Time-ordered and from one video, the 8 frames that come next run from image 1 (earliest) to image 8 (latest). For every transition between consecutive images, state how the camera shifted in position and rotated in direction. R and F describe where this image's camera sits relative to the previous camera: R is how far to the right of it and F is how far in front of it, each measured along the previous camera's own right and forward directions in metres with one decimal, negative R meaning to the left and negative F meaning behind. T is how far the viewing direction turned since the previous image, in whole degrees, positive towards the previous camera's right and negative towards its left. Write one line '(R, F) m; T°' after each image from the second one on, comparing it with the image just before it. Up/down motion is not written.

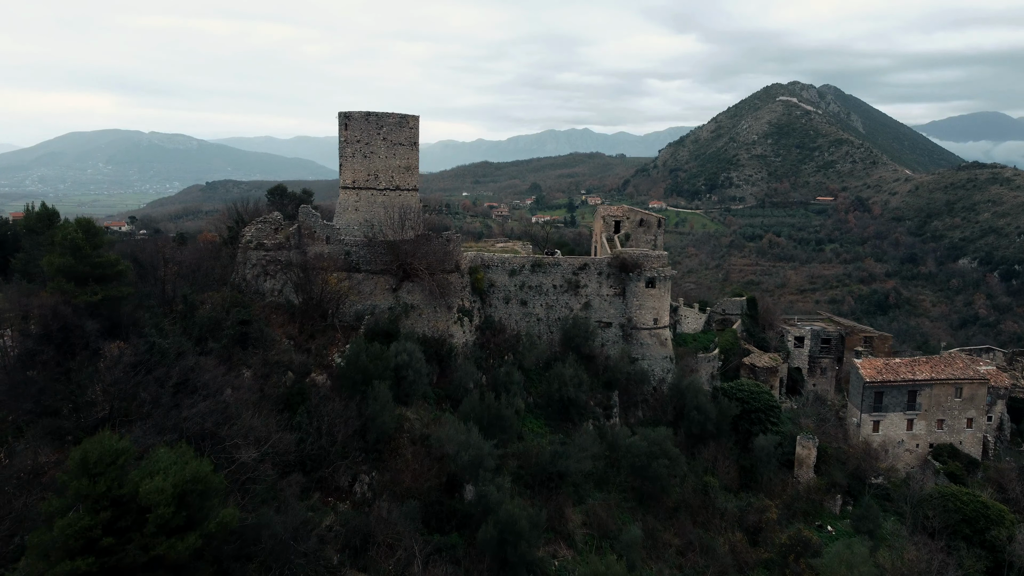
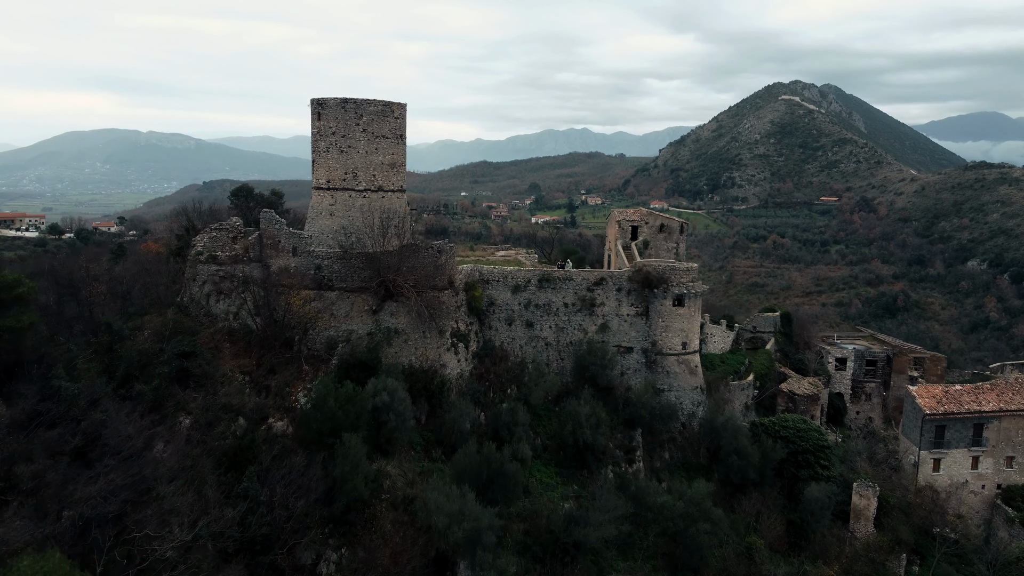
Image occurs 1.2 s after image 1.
(-0.1, +3.0) m; 0°
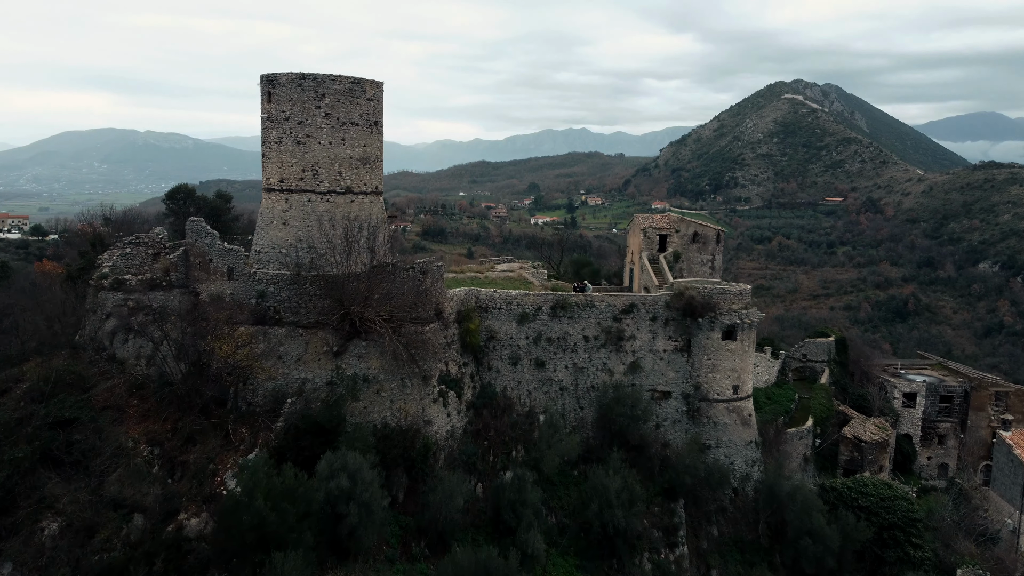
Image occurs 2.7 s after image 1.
(-0.1, +3.7) m; 0°
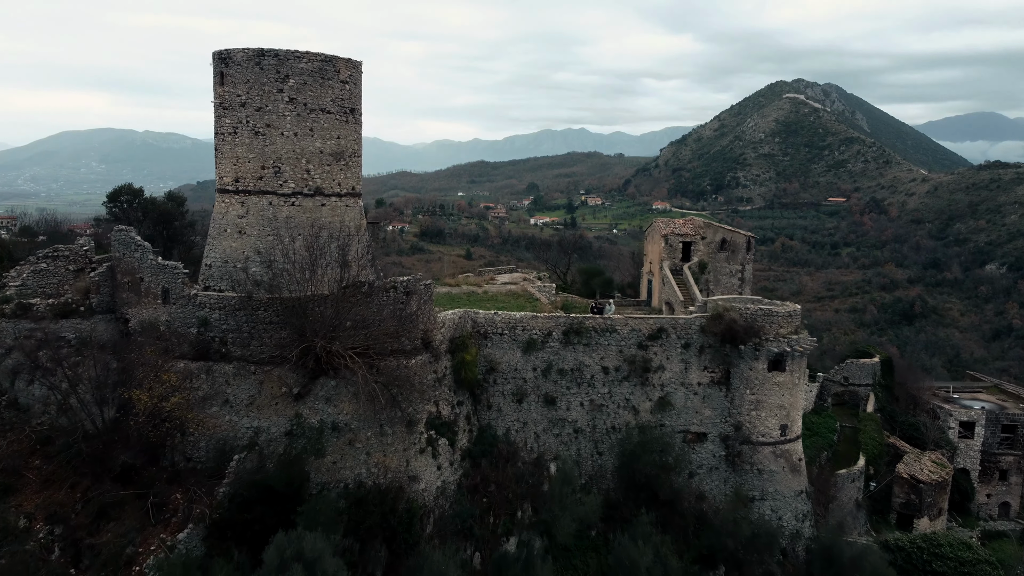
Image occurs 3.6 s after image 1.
(-0.1, +2.2) m; 0°
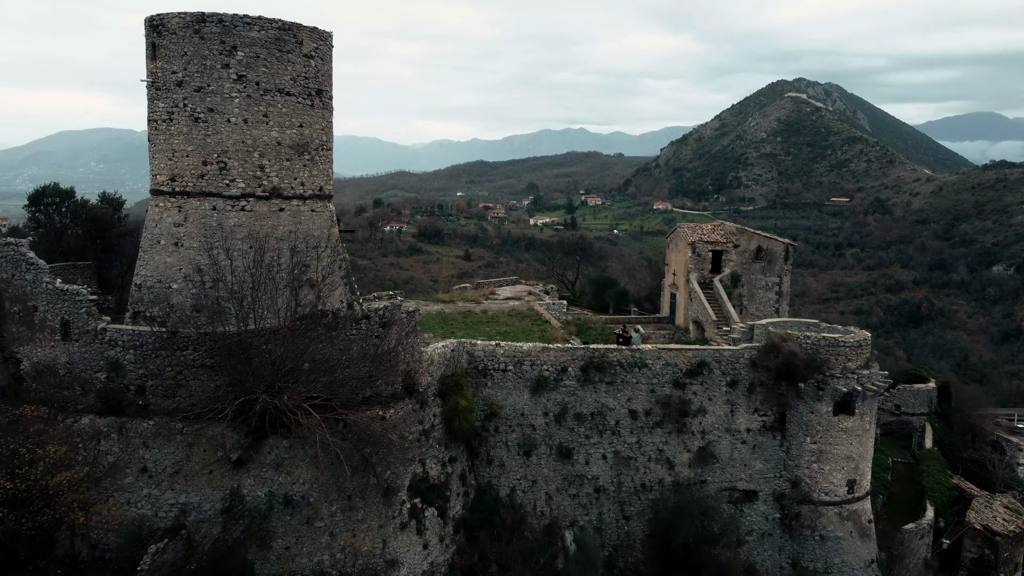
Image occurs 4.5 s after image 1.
(-0.1, +2.1) m; 0°
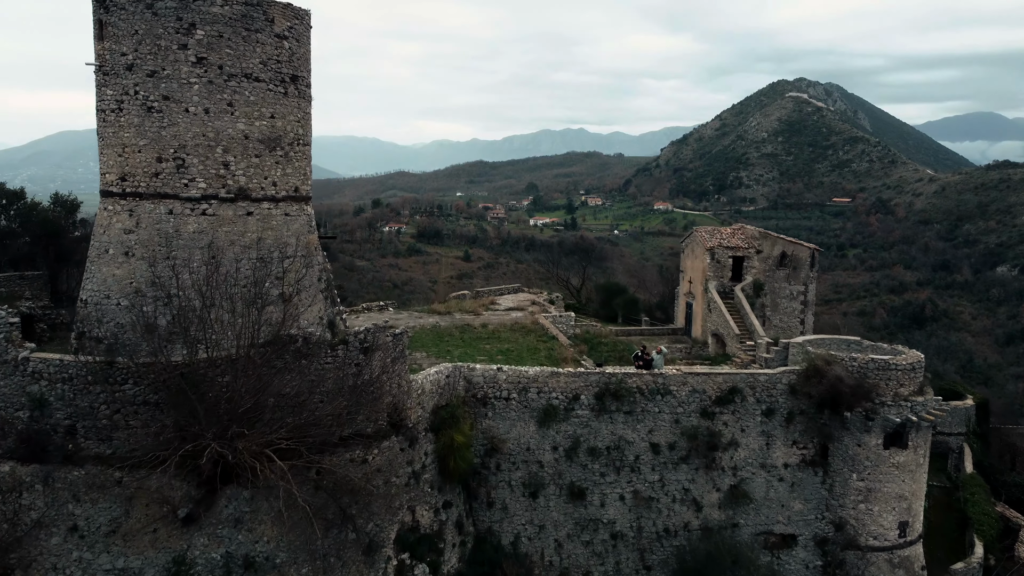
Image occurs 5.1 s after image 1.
(0.0, +1.1) m; 0°
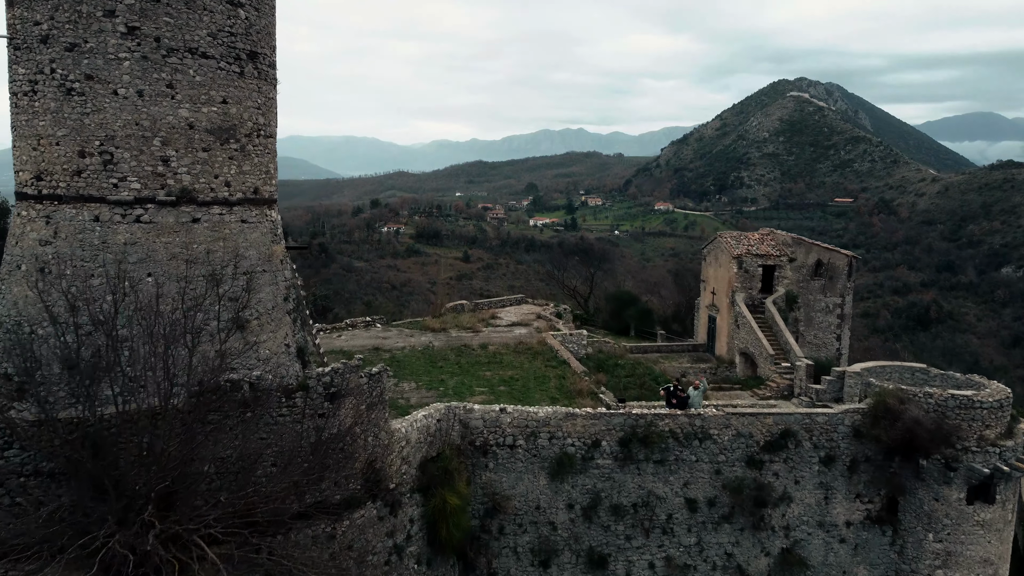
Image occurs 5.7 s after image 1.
(-0.1, +1.4) m; 0°
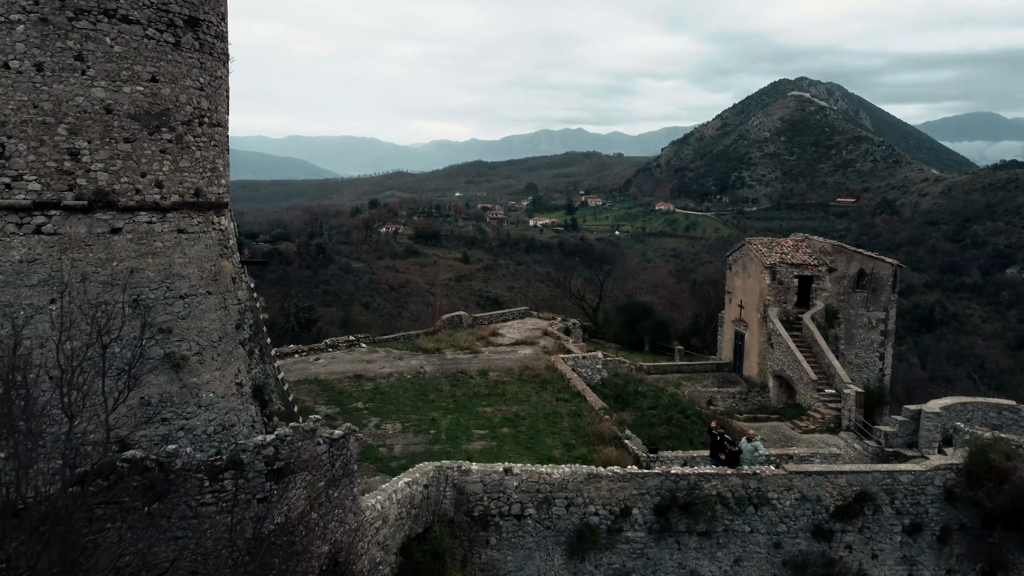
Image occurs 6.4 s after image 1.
(-0.1, +1.3) m; 0°
